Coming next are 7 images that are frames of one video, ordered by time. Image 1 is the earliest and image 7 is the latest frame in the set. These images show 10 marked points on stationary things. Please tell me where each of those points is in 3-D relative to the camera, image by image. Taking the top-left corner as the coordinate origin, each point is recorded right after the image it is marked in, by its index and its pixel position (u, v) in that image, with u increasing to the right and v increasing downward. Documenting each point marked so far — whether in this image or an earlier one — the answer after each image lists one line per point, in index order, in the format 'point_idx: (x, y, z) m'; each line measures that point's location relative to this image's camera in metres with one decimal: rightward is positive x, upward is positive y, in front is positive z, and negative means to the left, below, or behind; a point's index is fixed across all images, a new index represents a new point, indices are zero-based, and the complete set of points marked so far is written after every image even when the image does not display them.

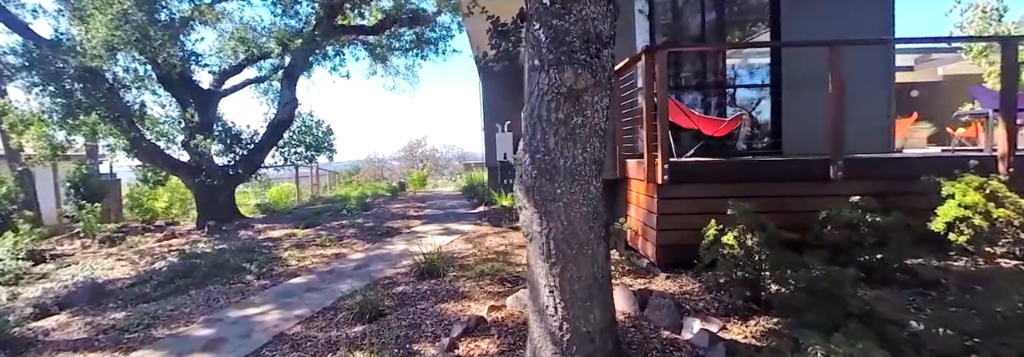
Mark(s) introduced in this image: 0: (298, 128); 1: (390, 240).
0: (-6.0, +1.4, +11.8) m
1: (-2.1, -1.0, +7.1) m
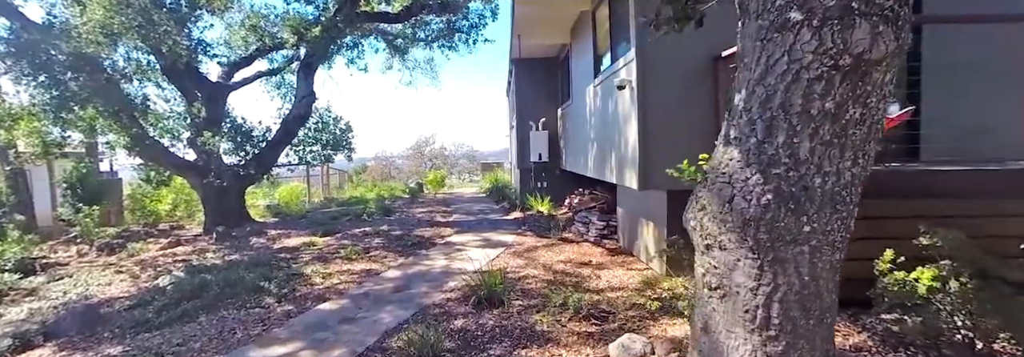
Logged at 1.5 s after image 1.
0: (-5.2, +1.4, +10.9) m
1: (-1.3, -1.1, +6.2) m
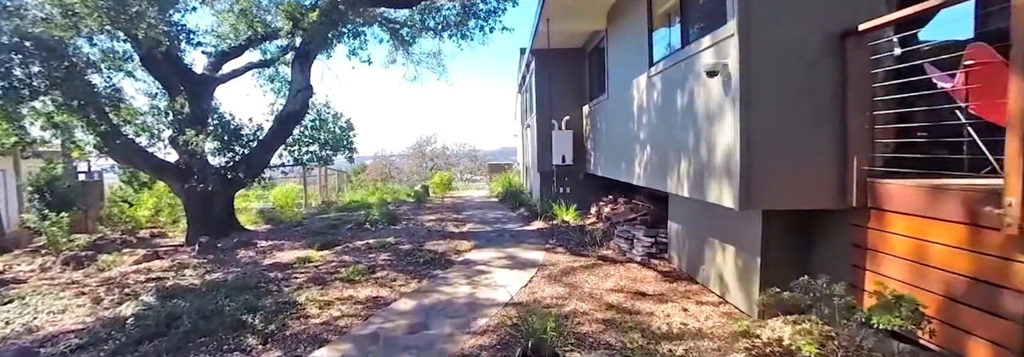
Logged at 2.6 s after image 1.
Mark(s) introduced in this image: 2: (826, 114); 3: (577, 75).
0: (-4.7, +1.4, +9.9) m
1: (-0.9, -1.2, +5.2) m
2: (+2.2, +0.5, +3.0) m
3: (+1.3, +2.1, +8.6) m
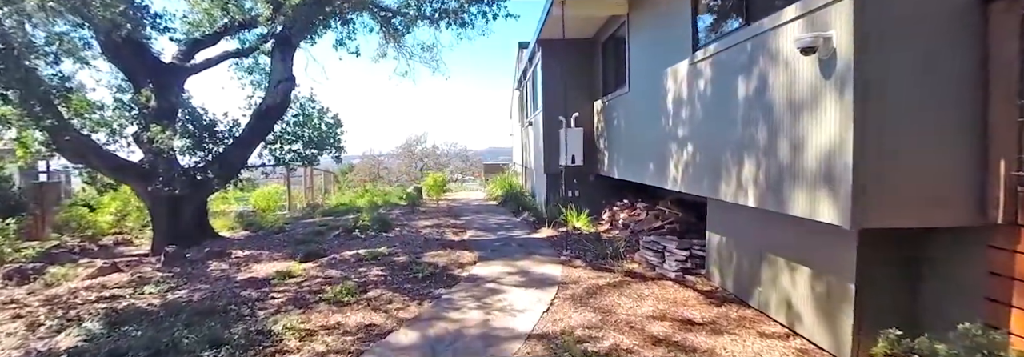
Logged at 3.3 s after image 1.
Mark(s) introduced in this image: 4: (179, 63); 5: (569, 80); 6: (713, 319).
0: (-4.7, +1.3, +9.0) m
1: (-0.7, -1.2, +4.5) m
2: (+2.5, +0.4, +2.3) m
3: (+1.4, +2.1, +7.9) m
4: (-6.1, +2.1, +7.6) m
5: (+1.1, +1.8, +7.9) m
6: (+1.8, -1.2, +3.7) m
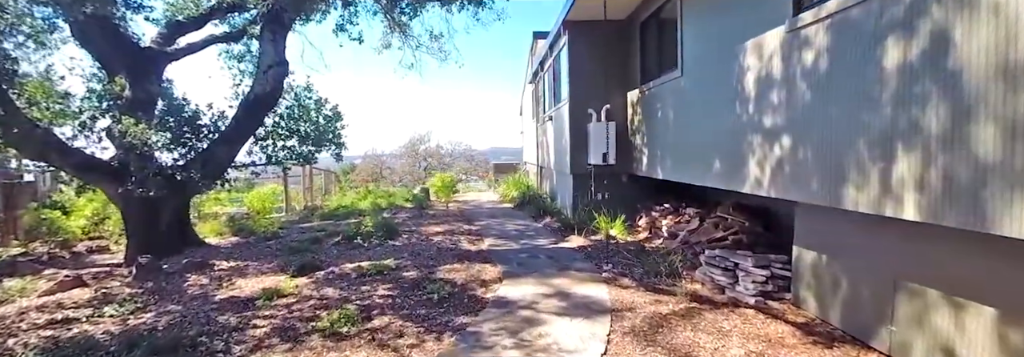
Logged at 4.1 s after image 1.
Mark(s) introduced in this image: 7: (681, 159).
0: (-4.3, +1.3, +8.1) m
1: (-0.3, -1.2, +3.6) m
2: (+2.8, +0.4, +1.4) m
3: (+1.8, +2.1, +6.9) m
4: (-5.7, +2.1, +6.7) m
5: (+1.5, +1.8, +6.9) m
6: (+2.1, -1.2, +2.8) m
7: (+2.1, +0.2, +5.1) m
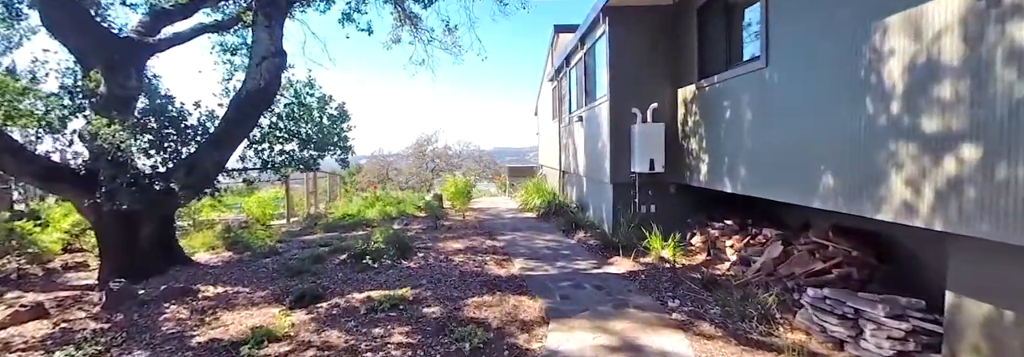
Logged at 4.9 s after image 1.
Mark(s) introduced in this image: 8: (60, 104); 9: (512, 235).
0: (-3.8, +1.2, +7.3) m
1: (+0.1, -1.4, +2.6) m
2: (+3.2, +0.2, +0.4) m
3: (+2.3, +1.9, +6.0) m
4: (-5.2, +2.0, +5.9) m
5: (+1.9, +1.7, +6.0) m
6: (+2.5, -1.4, +1.8) m
7: (+2.5, +0.1, +4.1) m
8: (-5.9, +1.0, +5.5) m
9: (0.0, -0.9, +7.0) m
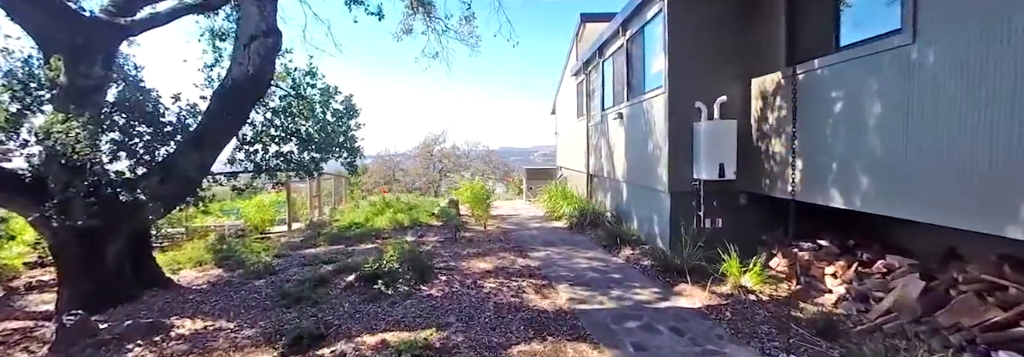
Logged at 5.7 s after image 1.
0: (-3.4, +1.1, +6.3) m
1: (+0.5, -1.5, +1.7) m
2: (+3.6, +0.1, -0.6) m
3: (+2.7, +1.8, +5.0) m
4: (-4.8, +1.9, +4.9) m
5: (+2.4, +1.6, +5.0) m
6: (+2.9, -1.5, +0.8) m
7: (+2.9, 0.0, +3.1) m
8: (-5.5, +0.9, +4.6) m
9: (+0.5, -1.0, +6.1) m
